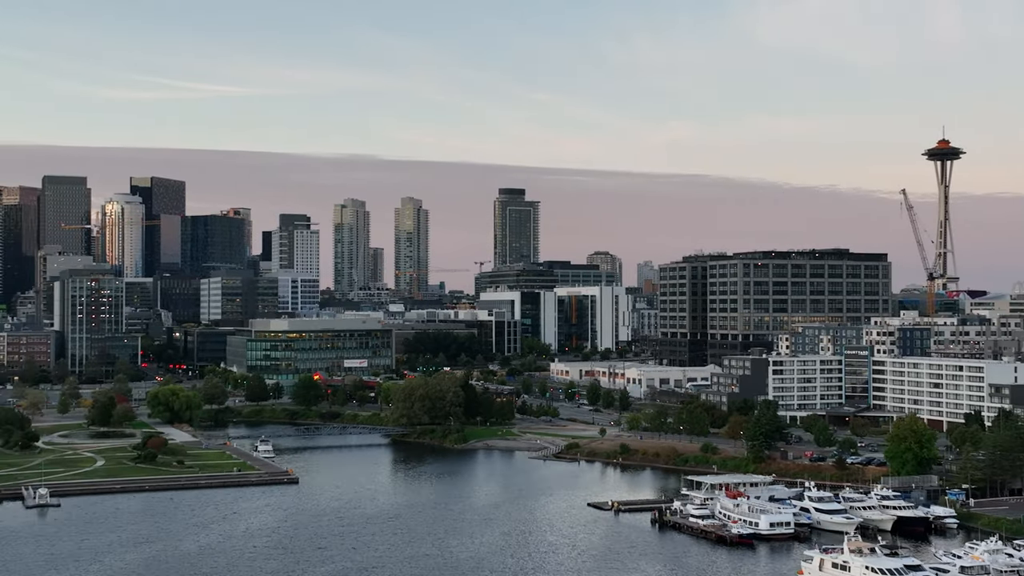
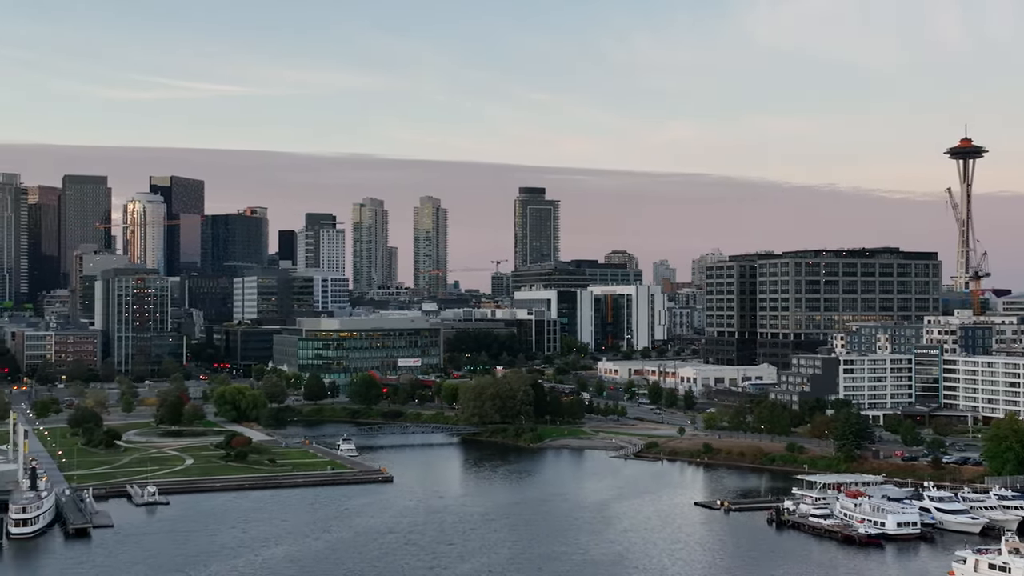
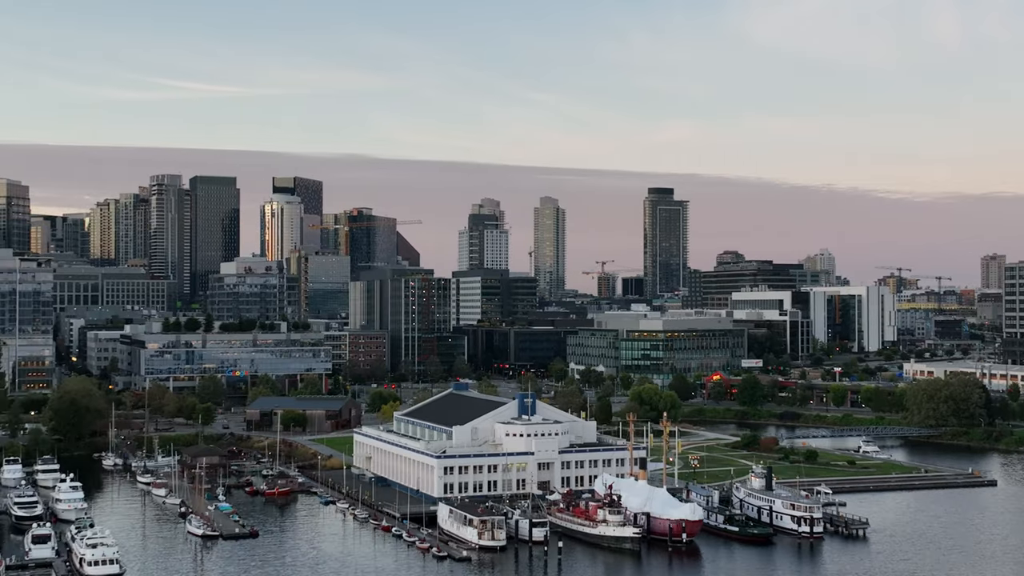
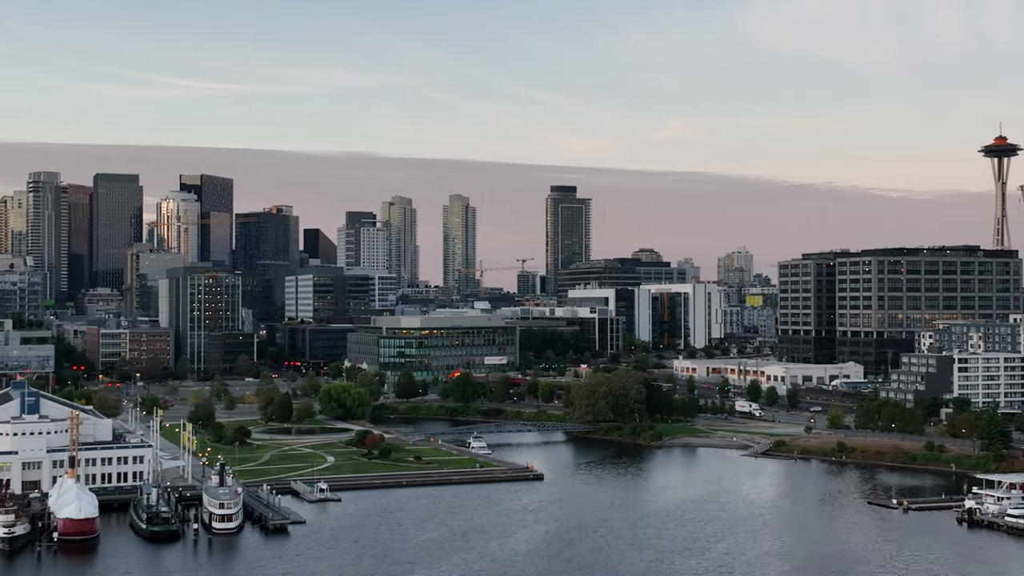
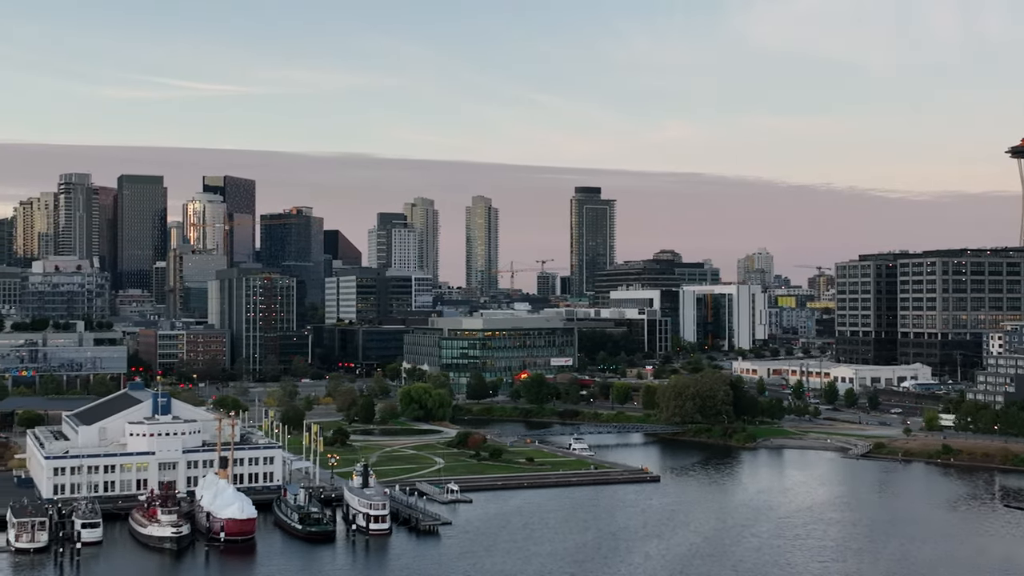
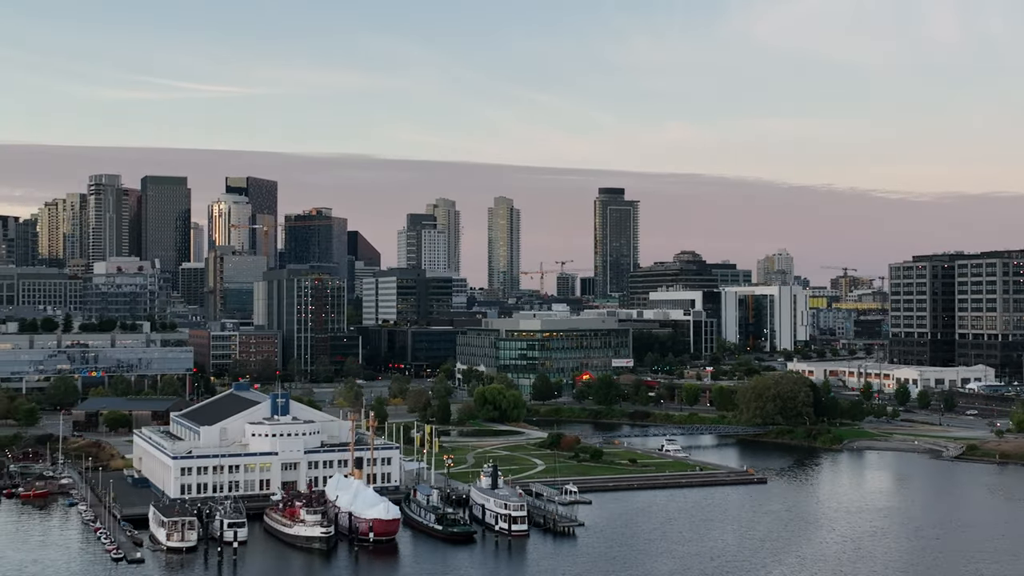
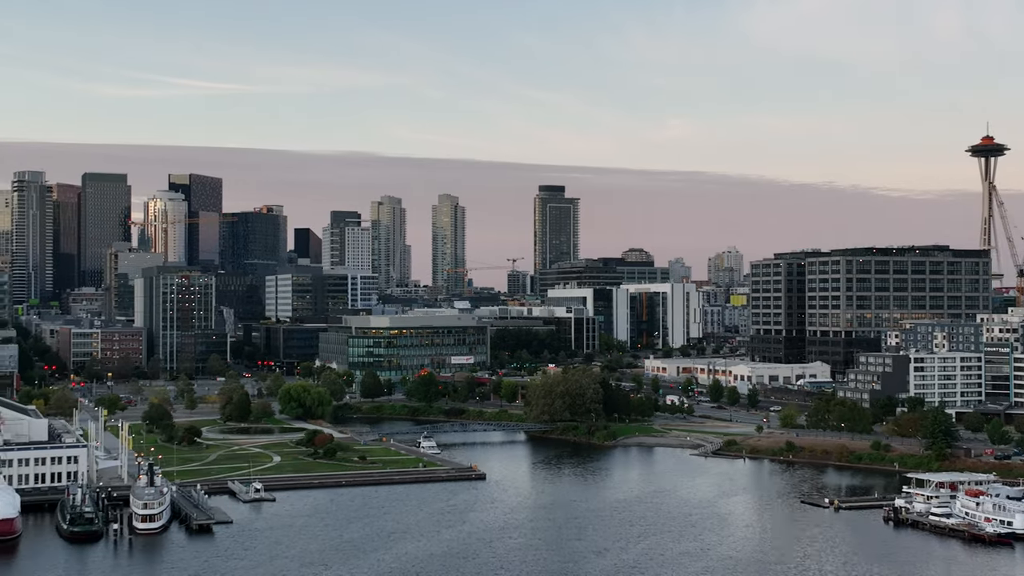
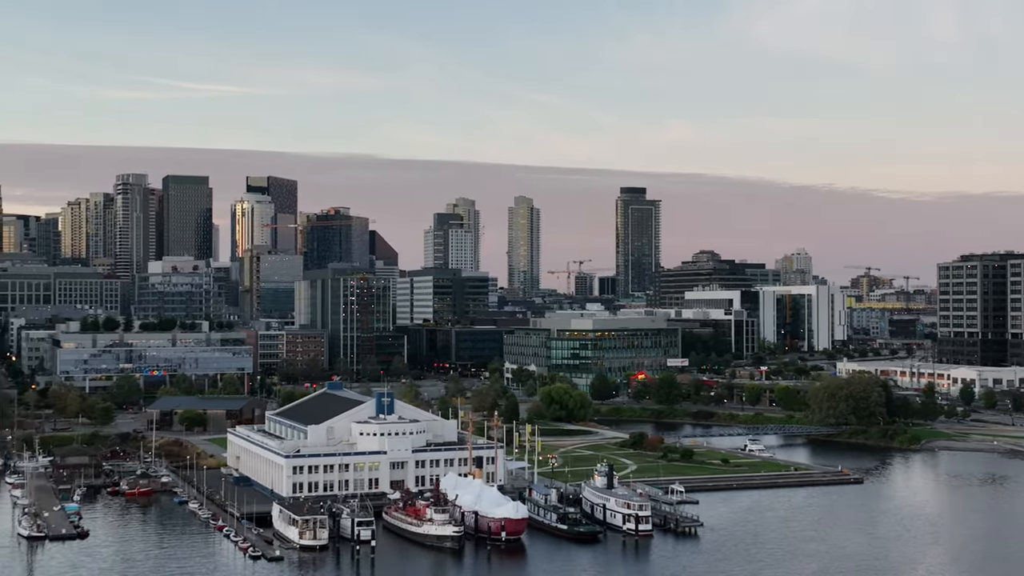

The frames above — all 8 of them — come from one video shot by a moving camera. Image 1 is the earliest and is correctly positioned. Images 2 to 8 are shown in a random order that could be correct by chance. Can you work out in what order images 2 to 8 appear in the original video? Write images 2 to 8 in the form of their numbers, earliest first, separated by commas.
2, 7, 4, 5, 6, 8, 3
